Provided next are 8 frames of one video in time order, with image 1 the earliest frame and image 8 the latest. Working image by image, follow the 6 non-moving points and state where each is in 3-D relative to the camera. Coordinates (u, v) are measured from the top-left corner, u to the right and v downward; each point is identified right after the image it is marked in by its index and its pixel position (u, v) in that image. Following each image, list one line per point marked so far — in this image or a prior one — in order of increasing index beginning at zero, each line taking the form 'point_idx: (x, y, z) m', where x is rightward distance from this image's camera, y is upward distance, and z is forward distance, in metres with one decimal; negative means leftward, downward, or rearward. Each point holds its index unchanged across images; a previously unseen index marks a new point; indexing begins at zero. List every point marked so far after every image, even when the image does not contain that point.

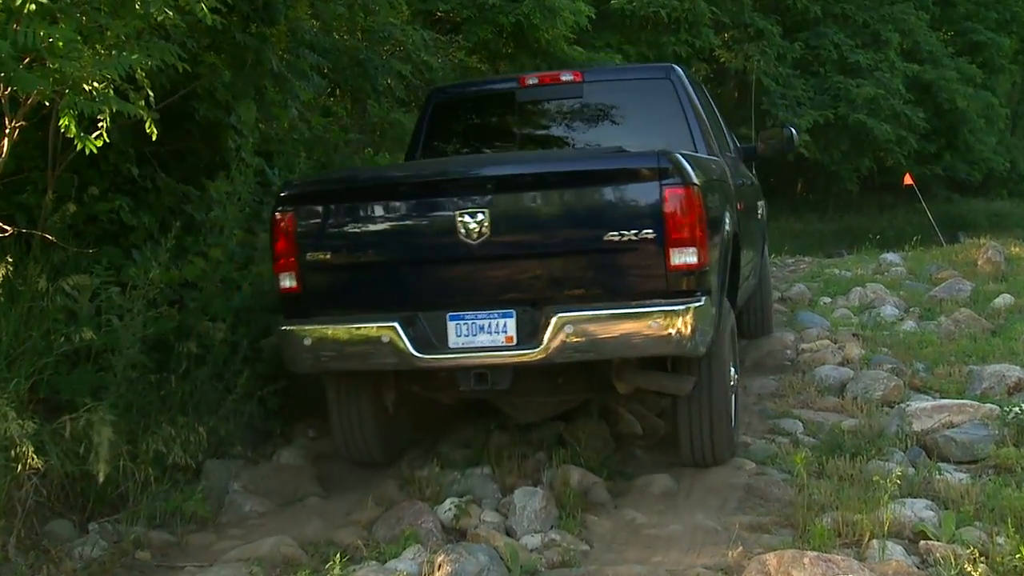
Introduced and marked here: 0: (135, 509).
0: (-2.3, -1.4, +8.0) m
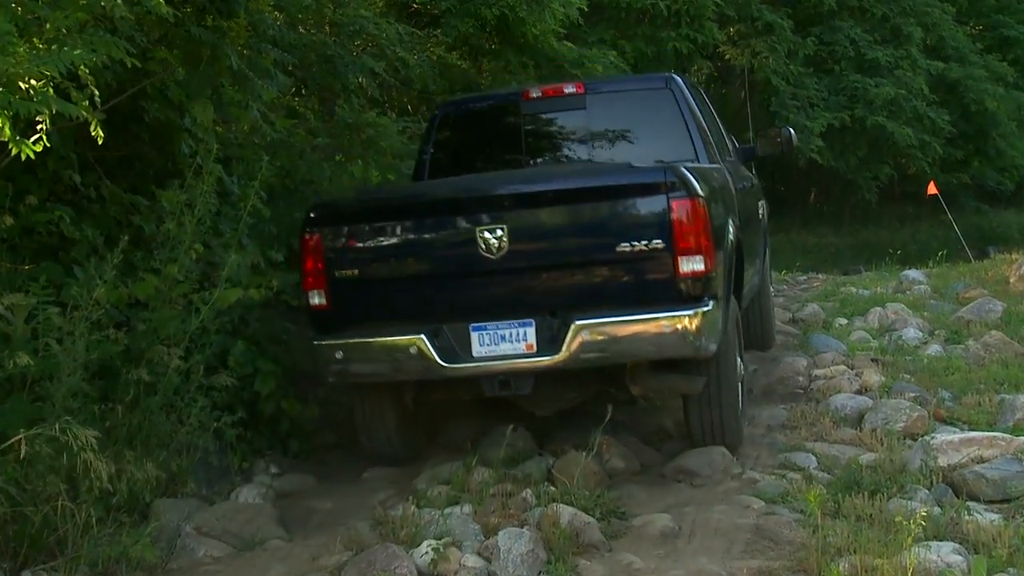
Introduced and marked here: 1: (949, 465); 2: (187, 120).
0: (-2.4, -1.5, +7.1) m
1: (+2.7, -1.1, +8.0) m
2: (-2.1, +1.1, +8.4) m
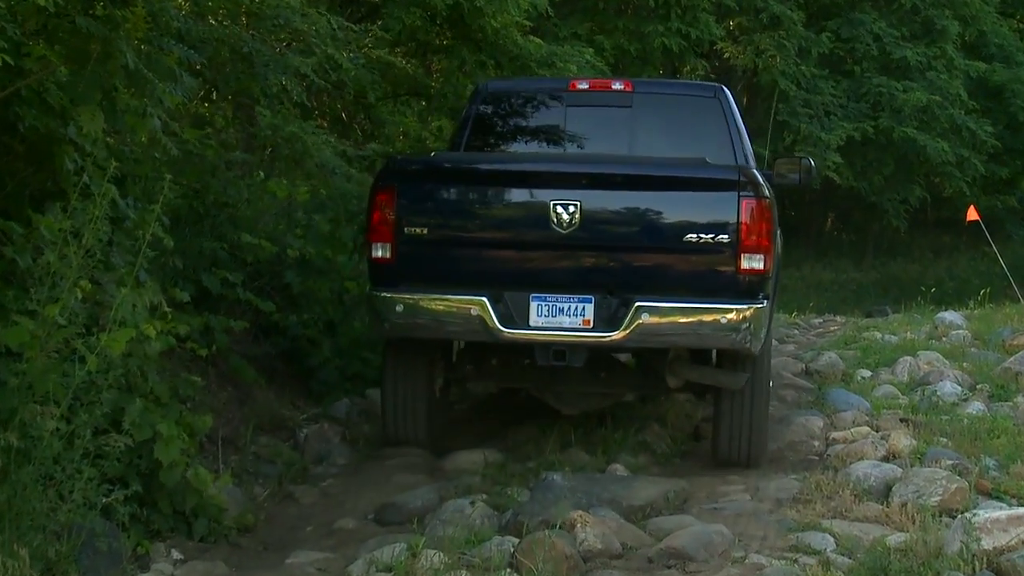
0: (-2.6, -1.7, +5.5) m
1: (+2.5, -1.3, +6.5) m
2: (-2.3, +0.8, +6.9) m
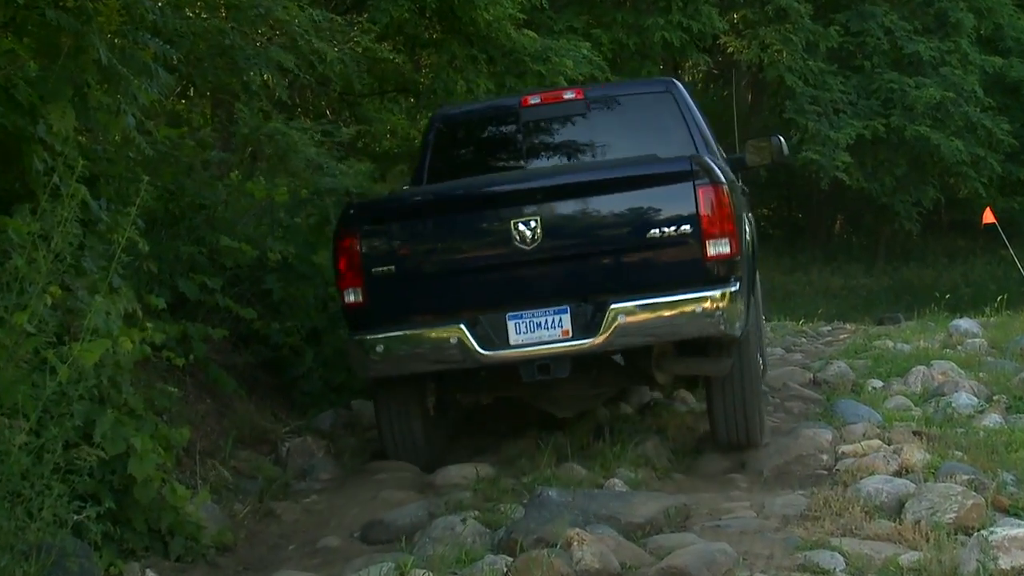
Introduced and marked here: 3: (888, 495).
0: (-2.7, -1.7, +5.2) m
1: (+2.4, -1.4, +6.1) m
2: (-2.4, +0.8, +6.5) m
3: (+1.9, -1.1, +6.6) m
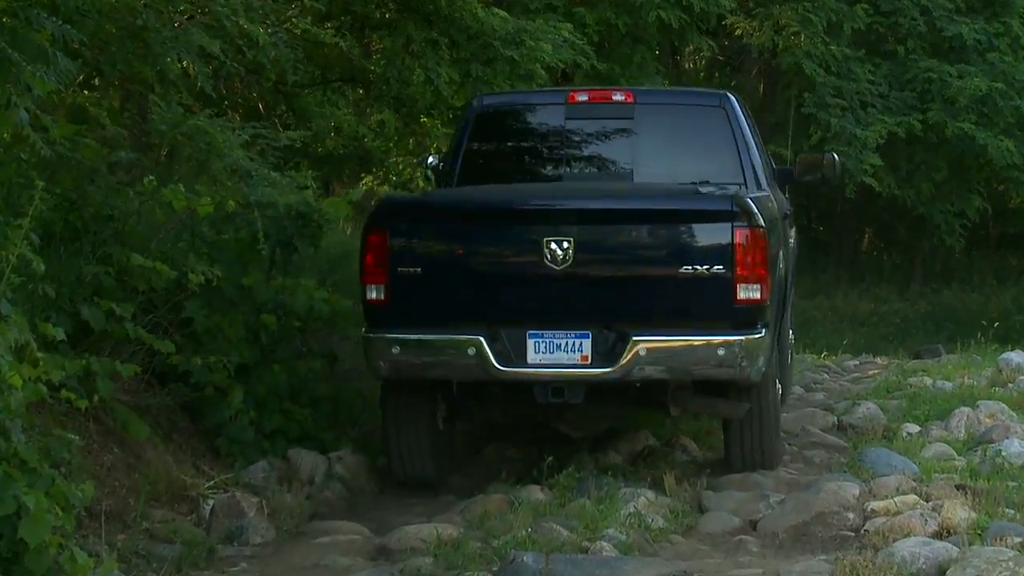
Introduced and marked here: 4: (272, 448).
0: (-2.8, -1.9, +4.1) m
1: (+2.3, -1.5, +5.1) m
2: (-2.5, +0.7, +5.4) m
3: (+1.8, -1.2, +5.5) m
4: (-1.1, -0.7, +5.8) m
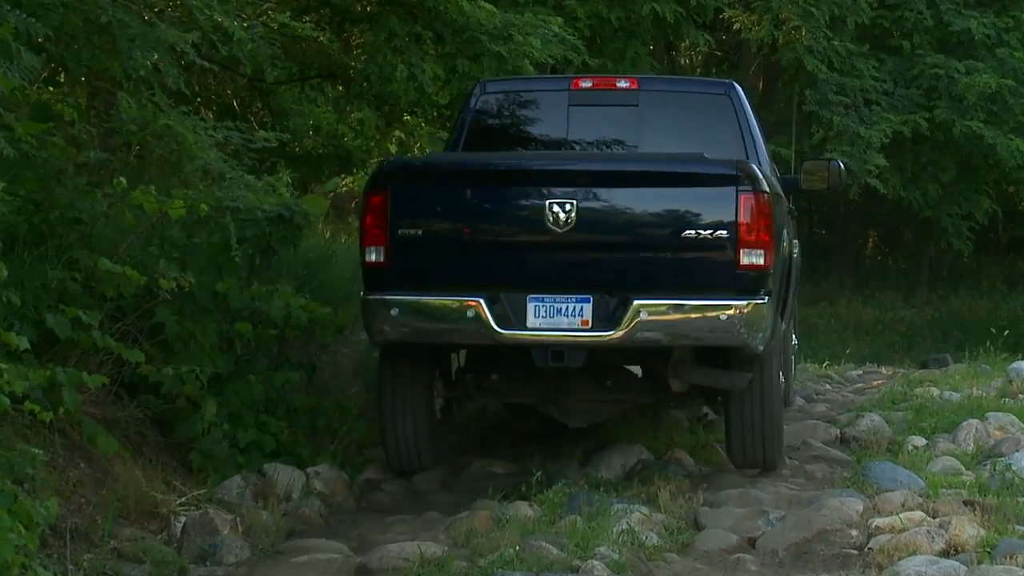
0: (-2.9, -1.9, +3.8) m
1: (+2.2, -1.5, +4.8) m
2: (-2.6, +0.7, +5.2) m
3: (+1.7, -1.2, +5.3) m
4: (-1.1, -0.7, +5.5) m
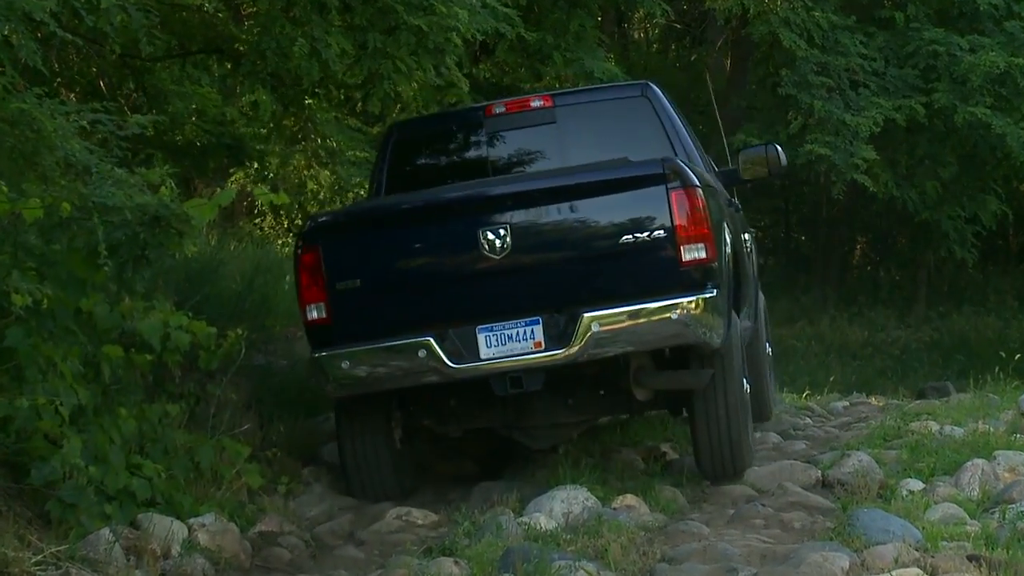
0: (-3.1, -1.9, +2.9) m
1: (+2.0, -1.6, +4.0) m
2: (-2.9, +0.6, +4.2) m
3: (+1.5, -1.3, +4.4) m
4: (-1.4, -0.8, +4.6) m
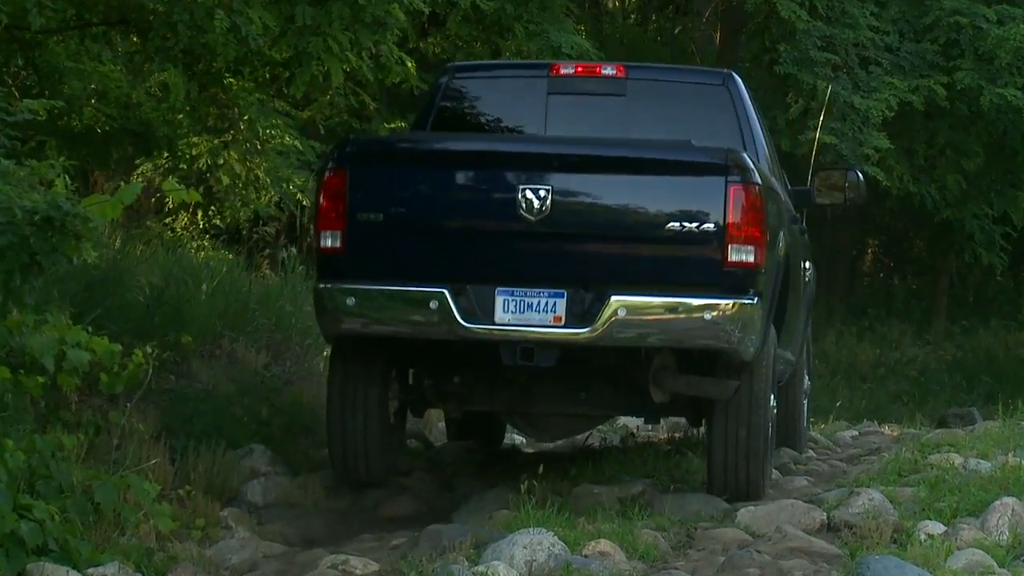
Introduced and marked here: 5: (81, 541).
0: (-3.2, -2.0, +2.2) m
1: (+1.8, -1.6, +3.3) m
2: (-3.0, +0.6, +3.6) m
3: (+1.3, -1.3, +3.8) m
4: (-1.5, -0.8, +4.0) m
5: (-1.4, -0.8, +4.1) m
